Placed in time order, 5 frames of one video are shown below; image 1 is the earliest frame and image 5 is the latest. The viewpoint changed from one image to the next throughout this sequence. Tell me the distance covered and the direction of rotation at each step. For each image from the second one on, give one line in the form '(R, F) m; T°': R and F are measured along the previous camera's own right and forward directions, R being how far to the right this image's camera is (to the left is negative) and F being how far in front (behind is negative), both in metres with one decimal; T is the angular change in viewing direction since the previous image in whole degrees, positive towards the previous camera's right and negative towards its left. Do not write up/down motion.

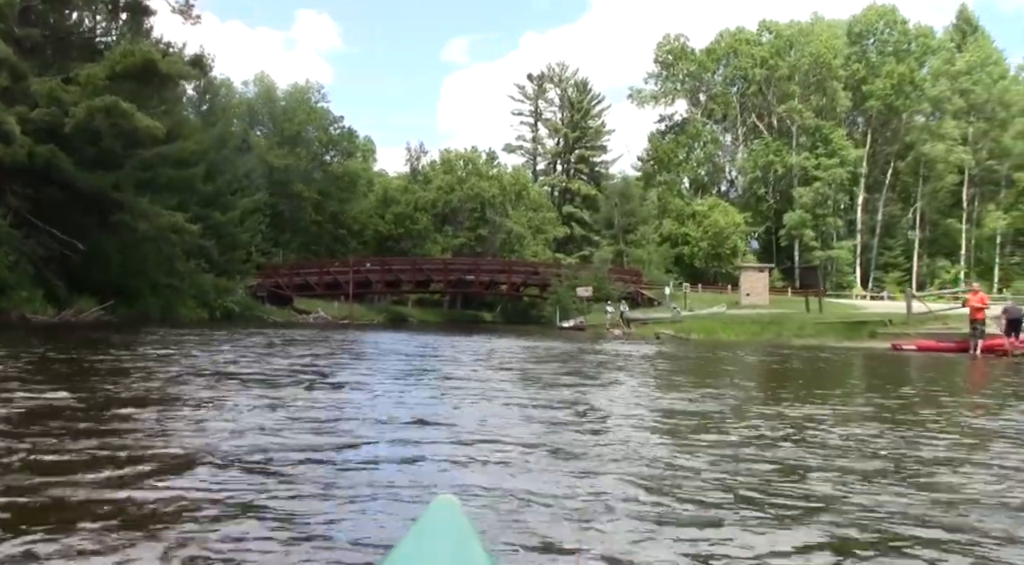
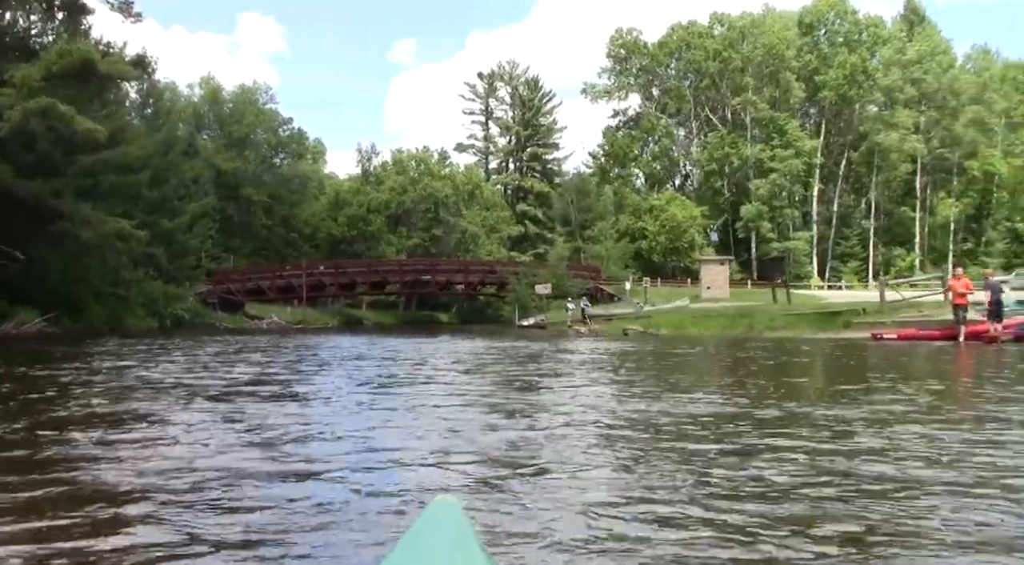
(-0.2, +0.8) m; +3°
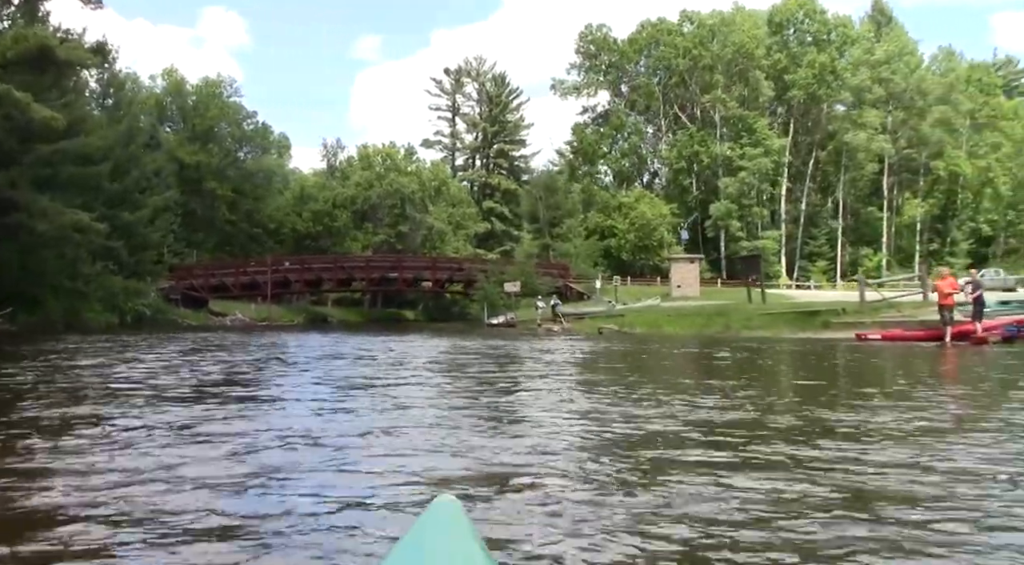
(-0.2, +0.5) m; +2°
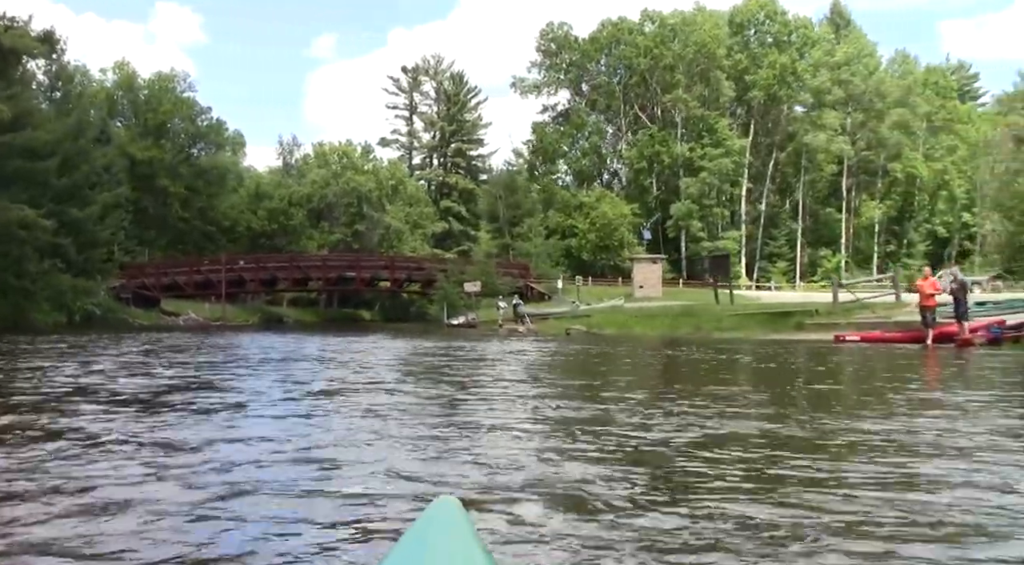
(-0.2, +0.7) m; +2°
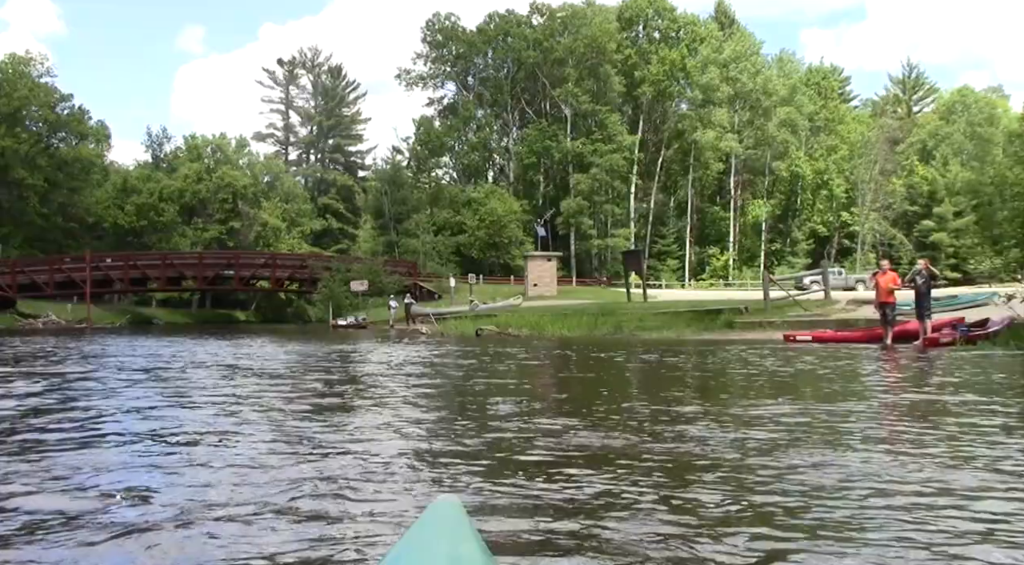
(-0.6, +1.9) m; +7°
